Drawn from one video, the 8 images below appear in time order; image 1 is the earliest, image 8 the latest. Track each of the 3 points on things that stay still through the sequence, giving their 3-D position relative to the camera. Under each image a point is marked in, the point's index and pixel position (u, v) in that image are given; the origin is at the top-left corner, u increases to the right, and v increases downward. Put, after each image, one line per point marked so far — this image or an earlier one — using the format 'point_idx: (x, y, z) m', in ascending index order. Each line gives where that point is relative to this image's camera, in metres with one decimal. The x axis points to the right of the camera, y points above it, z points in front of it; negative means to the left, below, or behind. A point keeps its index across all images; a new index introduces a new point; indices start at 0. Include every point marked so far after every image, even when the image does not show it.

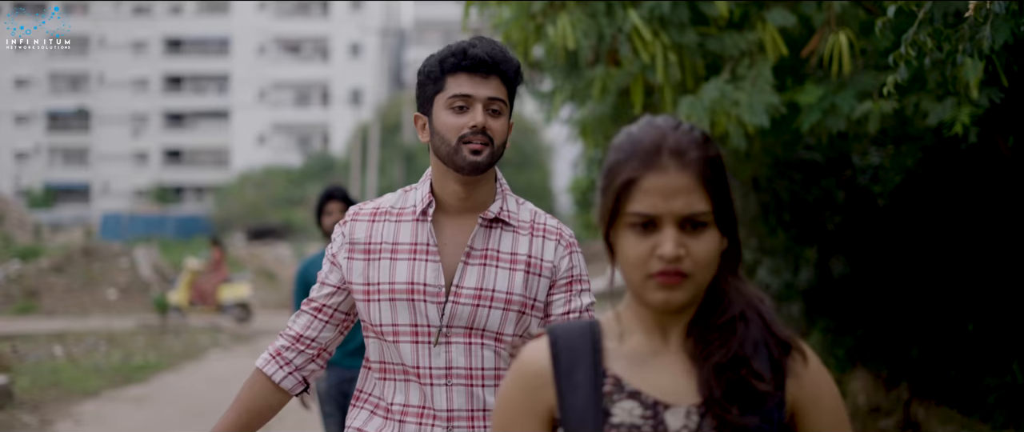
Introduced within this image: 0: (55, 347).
0: (-7.0, -2.0, +16.6) m
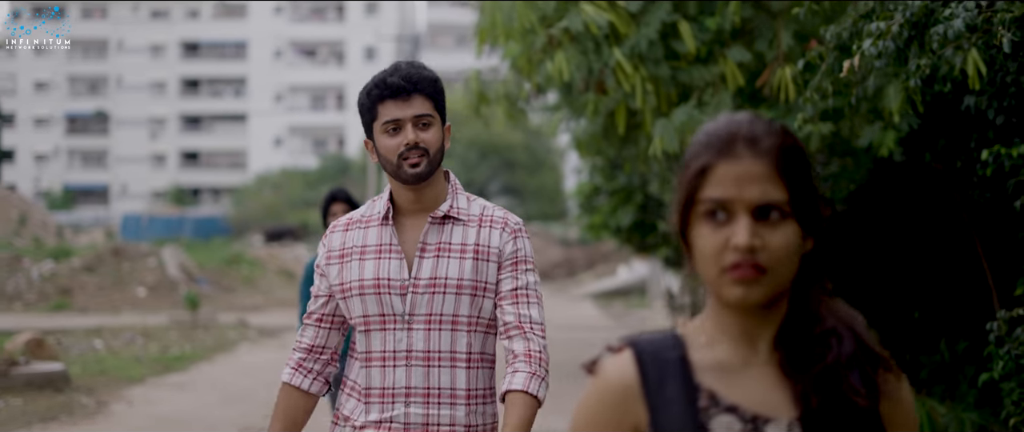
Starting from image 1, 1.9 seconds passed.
0: (-6.9, -2.1, +17.7) m
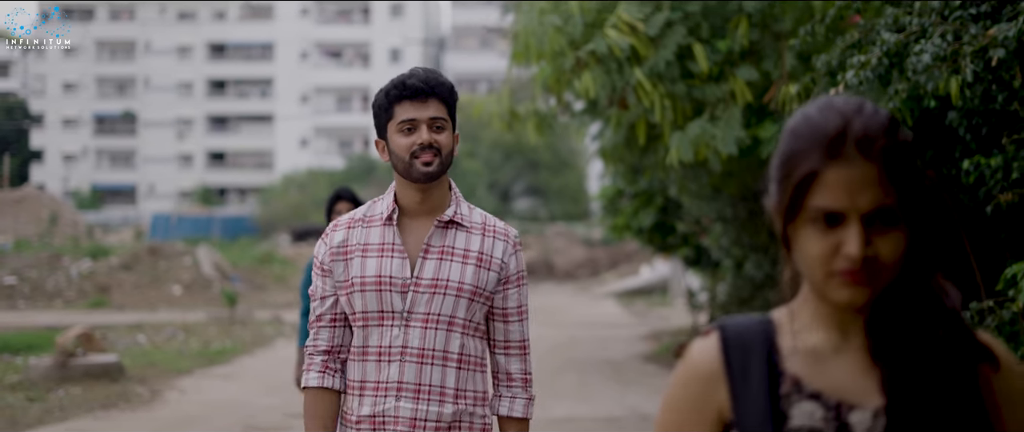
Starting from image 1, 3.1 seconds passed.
0: (-6.4, -2.1, +18.6) m
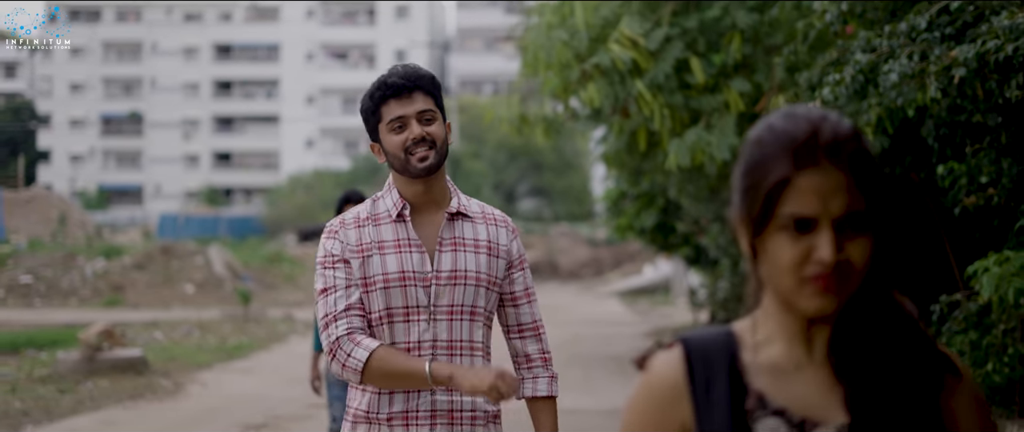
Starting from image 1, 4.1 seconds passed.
0: (-6.3, -2.1, +19.2) m
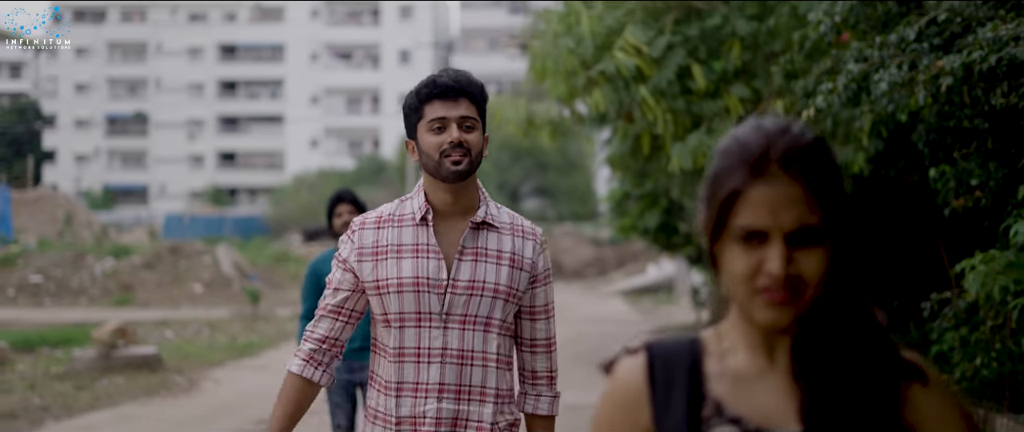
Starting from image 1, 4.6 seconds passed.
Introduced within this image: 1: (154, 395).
0: (-6.2, -2.1, +19.5) m
1: (-4.0, -2.0, +12.1) m
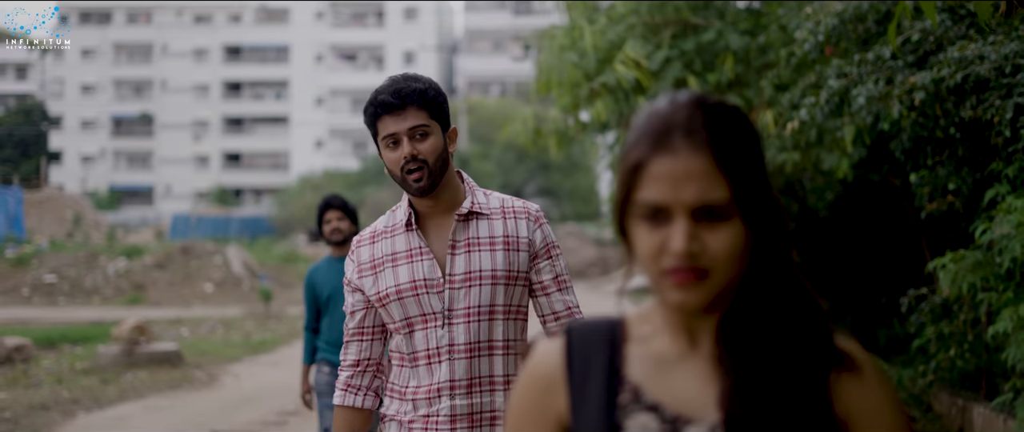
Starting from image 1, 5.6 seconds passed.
0: (-6.1, -2.1, +20.0) m
1: (-3.9, -2.0, +12.7) m
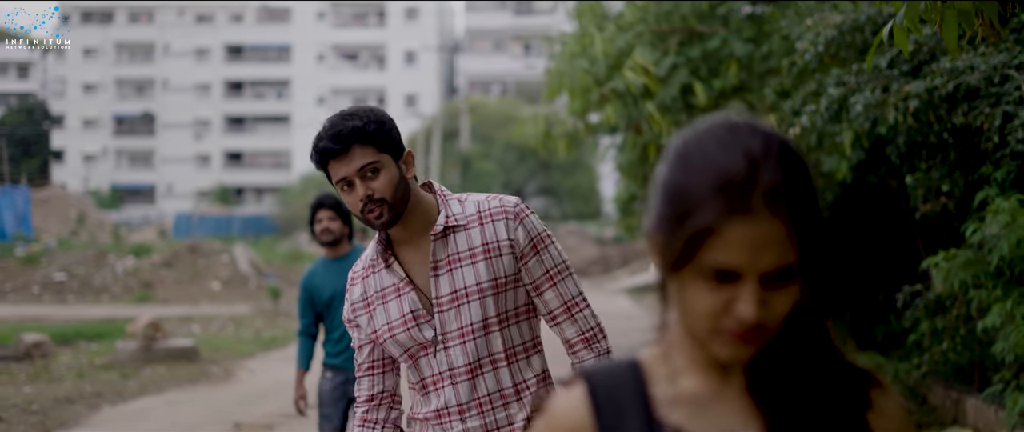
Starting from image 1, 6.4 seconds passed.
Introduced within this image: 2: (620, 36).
0: (-6.0, -2.1, +20.4) m
1: (-3.8, -2.0, +13.0) m
2: (+1.0, +1.7, +9.9) m
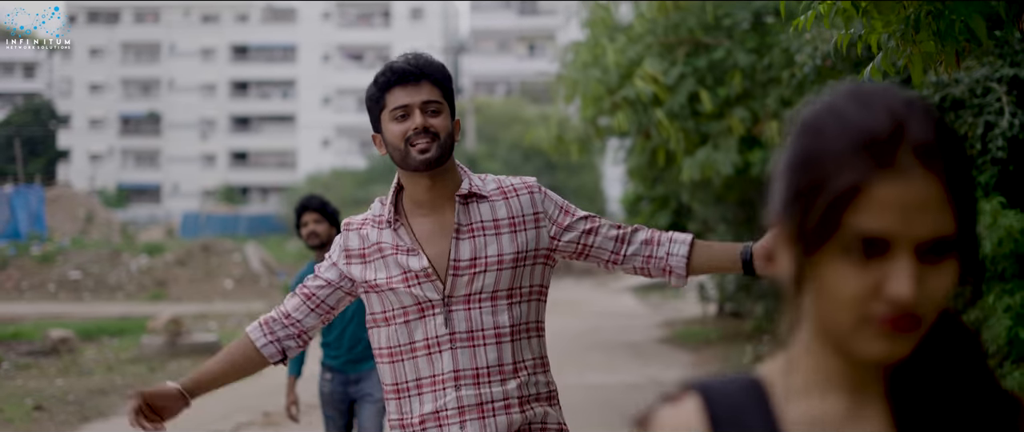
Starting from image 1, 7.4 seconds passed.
0: (-5.8, -2.1, +21.0) m
1: (-3.7, -2.0, +13.6) m
2: (+1.1, +1.7, +10.4) m
